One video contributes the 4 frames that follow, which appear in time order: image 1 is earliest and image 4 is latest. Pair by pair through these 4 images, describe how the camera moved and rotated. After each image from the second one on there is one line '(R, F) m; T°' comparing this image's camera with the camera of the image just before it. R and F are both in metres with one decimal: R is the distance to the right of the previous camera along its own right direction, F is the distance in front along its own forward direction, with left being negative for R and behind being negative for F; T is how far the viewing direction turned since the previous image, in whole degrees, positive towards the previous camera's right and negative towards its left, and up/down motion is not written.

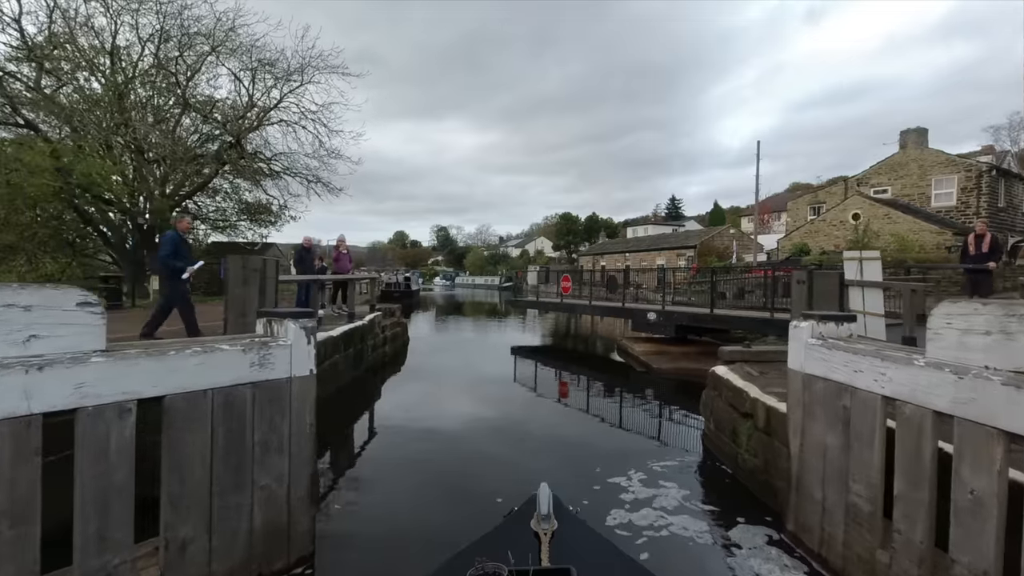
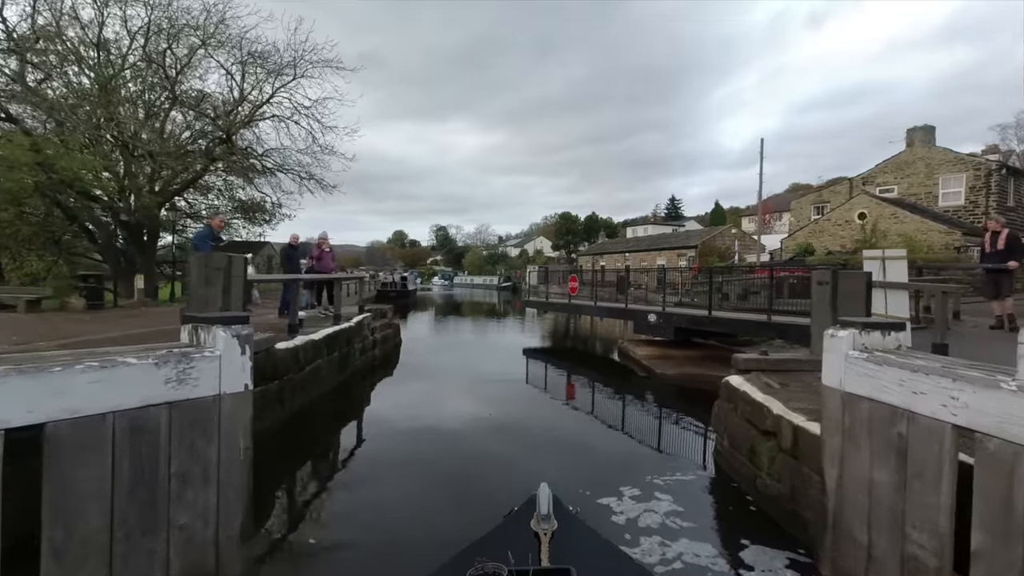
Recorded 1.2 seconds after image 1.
(+0.1, +0.5) m; 0°
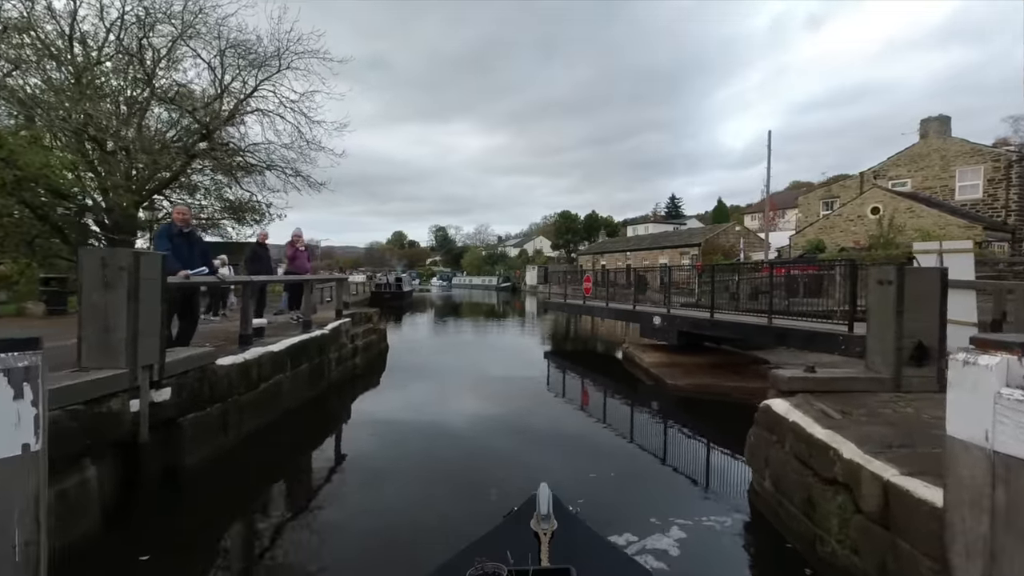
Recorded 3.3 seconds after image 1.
(+0.1, +1.0) m; 0°
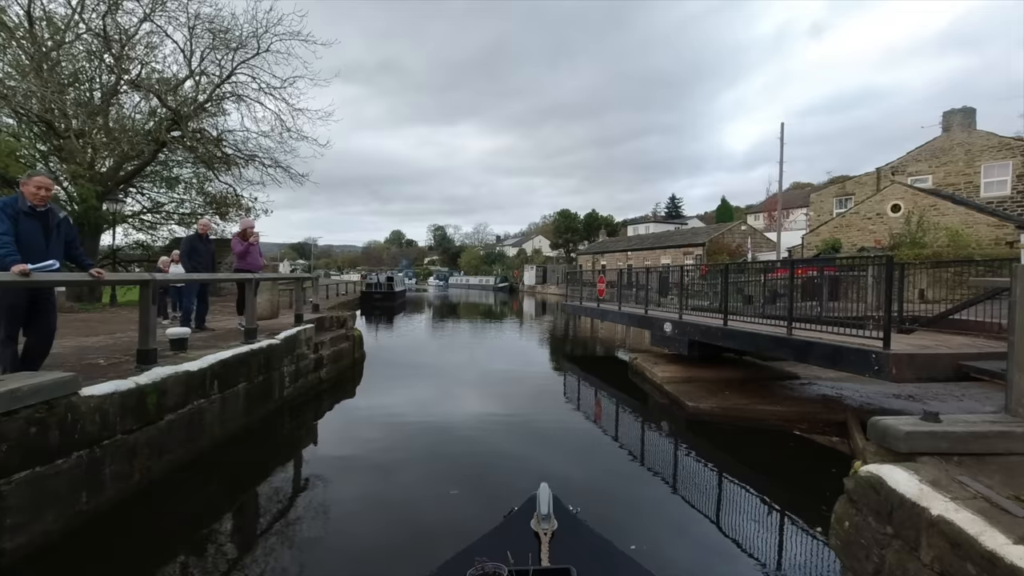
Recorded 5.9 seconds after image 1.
(+0.1, +1.3) m; 0°
